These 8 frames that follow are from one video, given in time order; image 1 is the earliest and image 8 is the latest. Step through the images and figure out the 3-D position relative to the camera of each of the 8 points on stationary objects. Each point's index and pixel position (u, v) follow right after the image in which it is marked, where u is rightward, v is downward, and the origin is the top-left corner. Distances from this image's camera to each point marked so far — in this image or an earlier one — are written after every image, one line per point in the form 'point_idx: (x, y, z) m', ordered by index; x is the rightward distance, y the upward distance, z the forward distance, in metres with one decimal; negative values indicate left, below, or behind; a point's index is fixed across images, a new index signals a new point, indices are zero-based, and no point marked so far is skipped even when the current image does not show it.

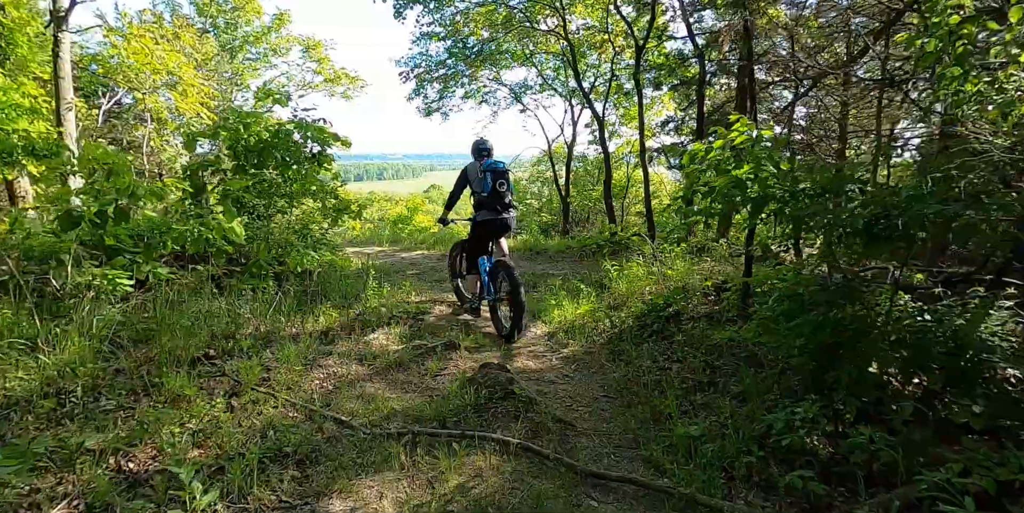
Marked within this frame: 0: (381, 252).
0: (-2.7, +0.1, +12.9) m
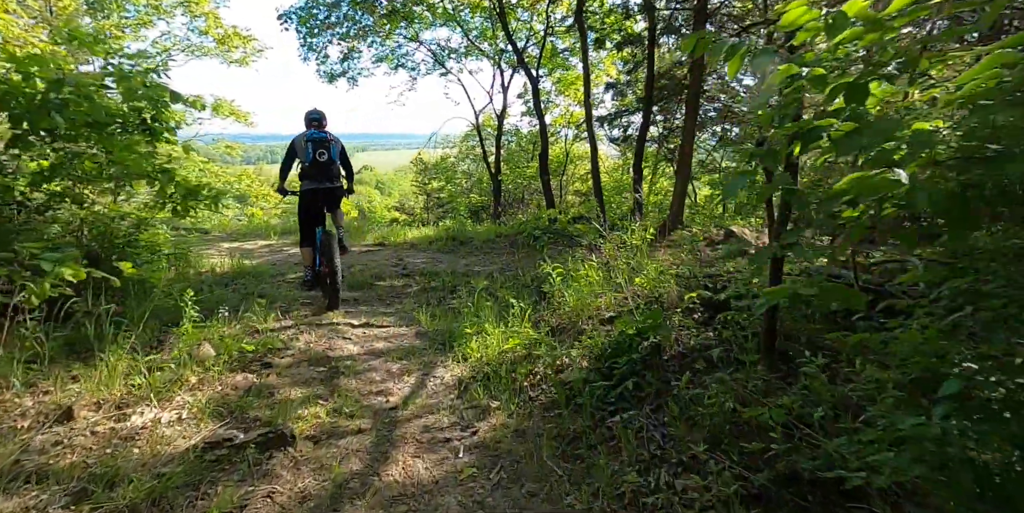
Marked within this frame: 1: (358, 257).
0: (-4.1, +0.1, +10.3) m
1: (-2.3, 0.0, +9.3) m
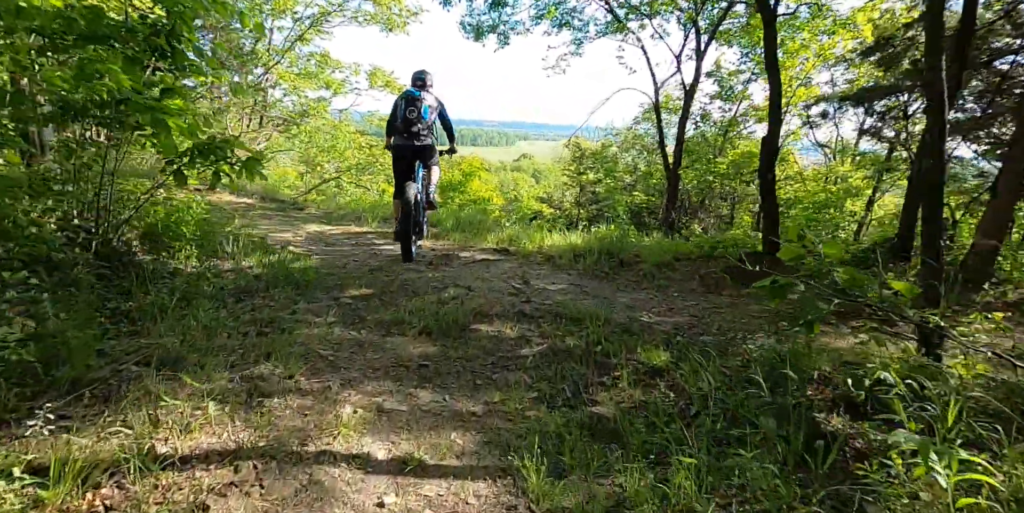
0: (-1.9, +0.2, +7.6) m
1: (-0.5, -0.1, +6.3) m
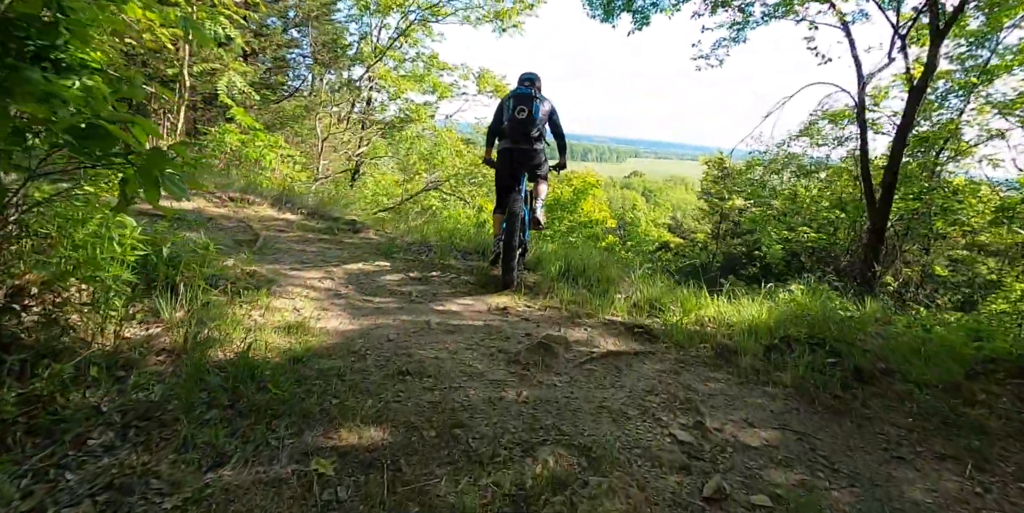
0: (-0.9, -0.3, +5.0) m
1: (+0.3, -0.6, +3.5) m
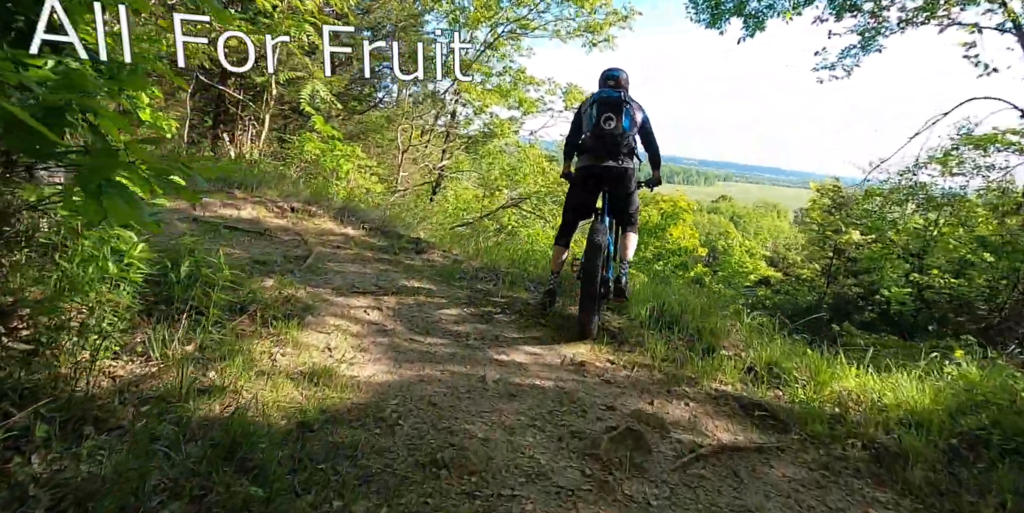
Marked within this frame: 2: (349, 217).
0: (-0.3, -0.5, +4.2) m
1: (+0.6, -0.8, +2.5) m
2: (-1.8, +0.4, +7.0) m
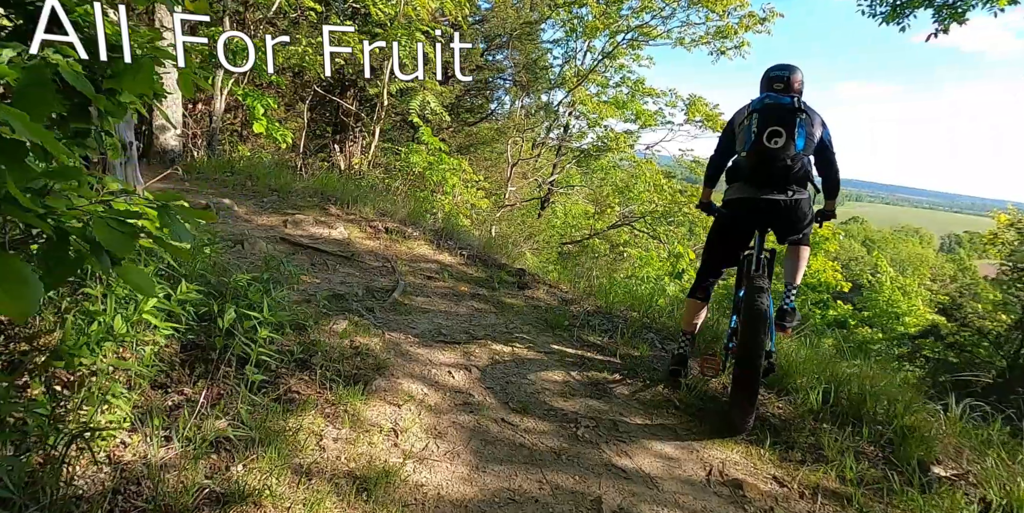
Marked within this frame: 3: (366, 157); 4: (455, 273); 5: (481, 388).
0: (+0.3, -0.7, +3.3) m
1: (+0.9, -1.1, +1.4) m
2: (-0.7, +0.2, +6.3) m
3: (-2.7, +1.9, +11.8) m
4: (-0.5, -0.1, +5.4) m
5: (-0.2, -0.7, +3.3) m
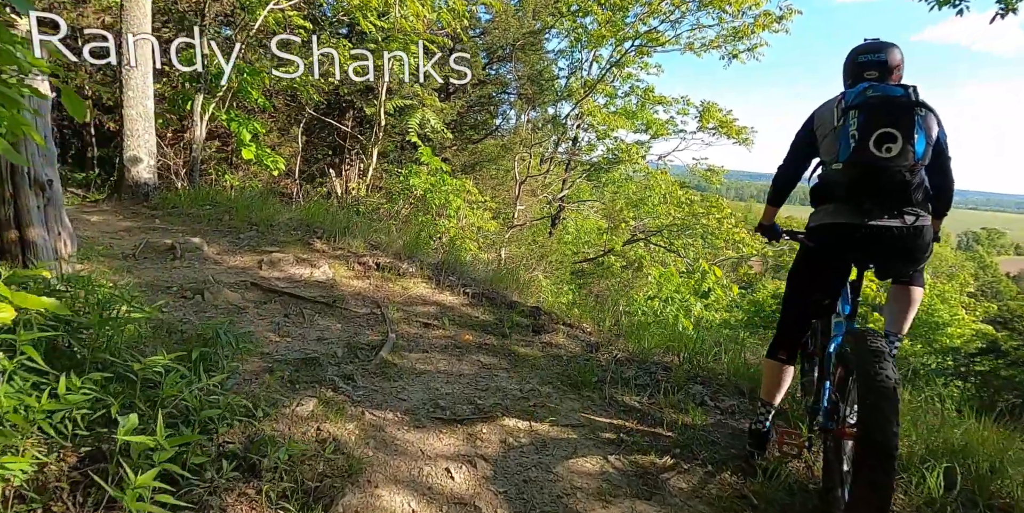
0: (+0.4, -1.0, +2.4) m
1: (+1.0, -1.2, +0.5) m
2: (-0.6, -0.2, +5.4) m
3: (-2.6, +1.3, +11.0) m
4: (-0.4, -0.4, +4.5) m
5: (-0.1, -0.9, +2.4) m
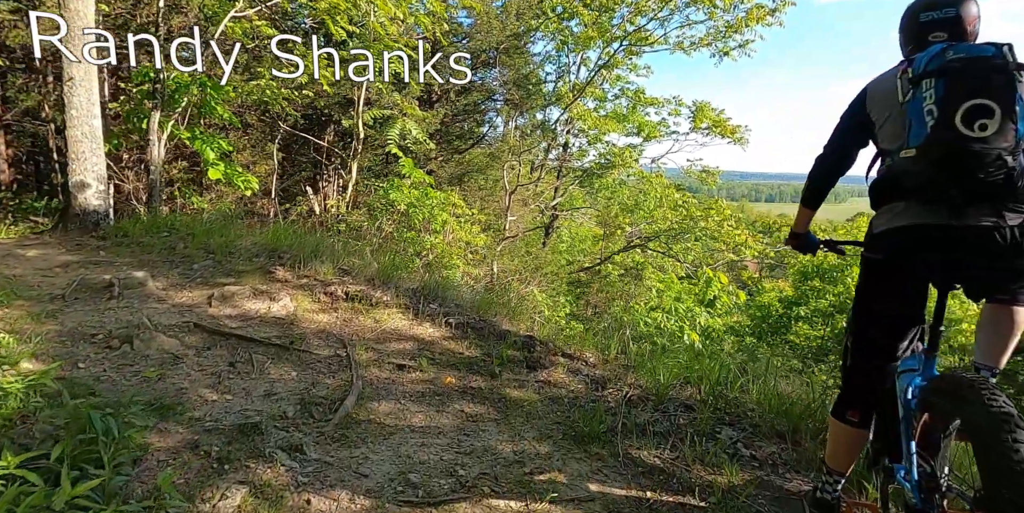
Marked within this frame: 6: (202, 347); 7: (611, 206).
0: (+0.3, -1.1, +1.7) m
1: (+1.0, -1.3, -0.1) m
2: (-0.6, -0.4, +4.8) m
3: (-2.8, +1.0, +10.4) m
4: (-0.5, -0.6, +3.8) m
5: (-0.1, -1.0, +1.8) m
6: (-1.8, -0.5, +3.7) m
7: (+2.5, +1.2, +15.8) m
